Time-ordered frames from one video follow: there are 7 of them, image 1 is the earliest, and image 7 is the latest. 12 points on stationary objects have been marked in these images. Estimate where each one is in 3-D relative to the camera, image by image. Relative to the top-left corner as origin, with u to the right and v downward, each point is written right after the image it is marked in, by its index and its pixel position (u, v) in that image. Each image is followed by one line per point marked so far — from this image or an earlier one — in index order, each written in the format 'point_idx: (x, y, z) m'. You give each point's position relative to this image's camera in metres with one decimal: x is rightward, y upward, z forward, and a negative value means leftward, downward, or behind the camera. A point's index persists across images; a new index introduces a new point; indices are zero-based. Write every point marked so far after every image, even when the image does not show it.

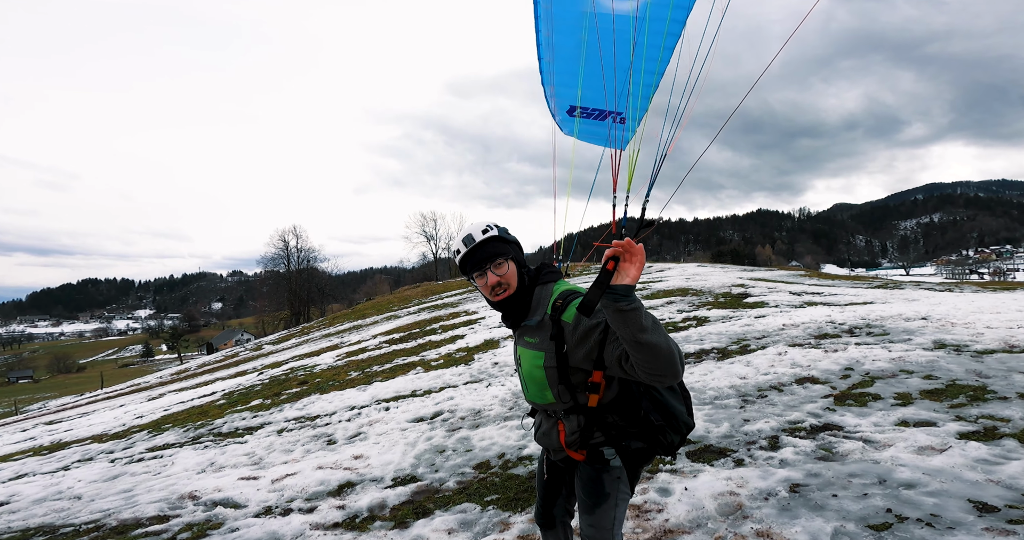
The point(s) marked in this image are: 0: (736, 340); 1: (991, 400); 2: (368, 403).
0: (+3.4, -1.0, +8.2) m
1: (+5.1, -1.3, +5.8) m
2: (-2.2, -2.2, +9.5) m
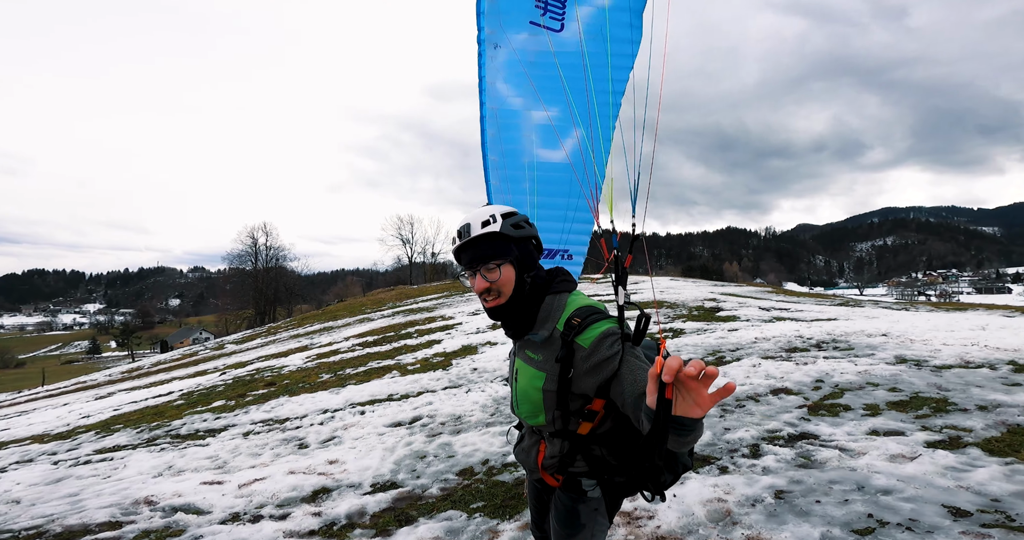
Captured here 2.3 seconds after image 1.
0: (+3.1, -1.2, +8.4) m
1: (+5.0, -1.6, +6.2) m
2: (-2.6, -2.2, +9.3) m
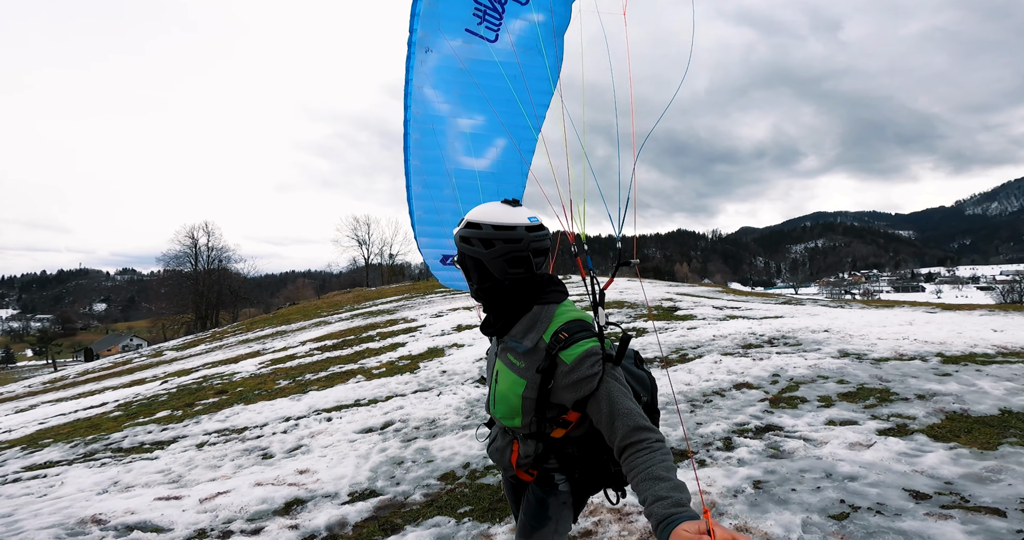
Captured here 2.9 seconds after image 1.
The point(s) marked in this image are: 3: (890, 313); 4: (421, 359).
0: (+2.6, -1.3, +8.8) m
1: (+4.7, -1.6, +6.8) m
2: (-3.2, -2.2, +8.9) m
3: (+7.2, -0.8, +10.4) m
4: (-1.6, -1.6, +10.3) m
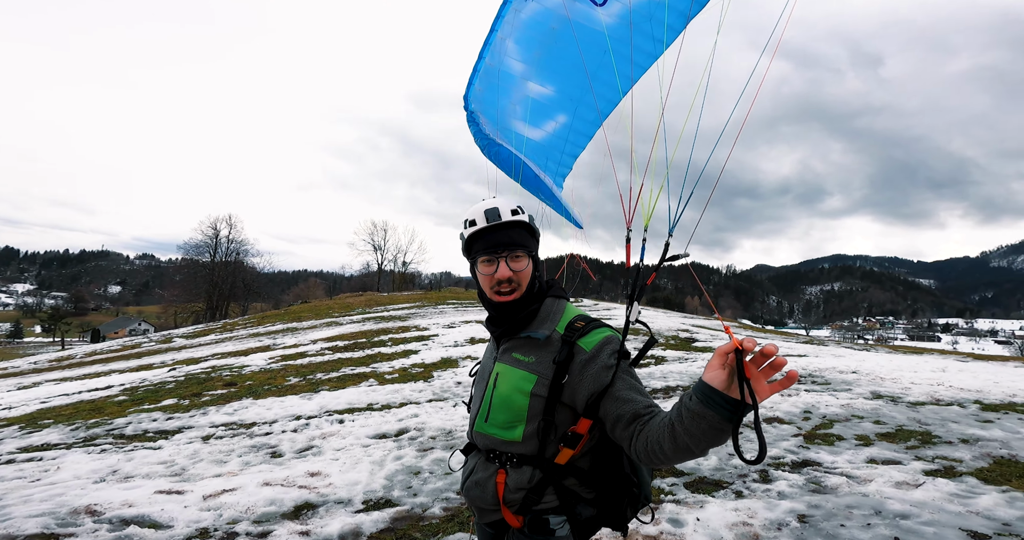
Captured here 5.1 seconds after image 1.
0: (+2.8, -1.7, +8.6) m
1: (+5.0, -2.0, +6.6) m
2: (-3.0, -2.2, +8.5) m
3: (+7.4, -1.7, +10.3) m
4: (-1.4, -1.8, +9.9) m
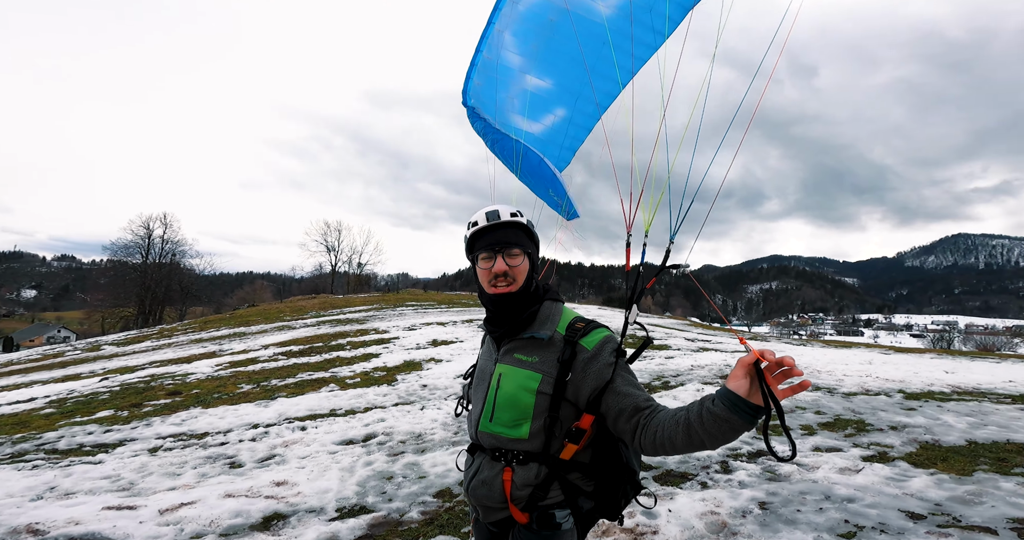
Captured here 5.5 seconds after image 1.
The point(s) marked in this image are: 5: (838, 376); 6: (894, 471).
0: (+2.2, -1.7, +8.9) m
1: (+4.6, -2.1, +7.2) m
2: (-3.5, -2.2, +8.3) m
3: (+6.6, -1.7, +11.2) m
4: (-2.1, -1.8, +9.8) m
5: (+5.5, -1.8, +9.4) m
6: (+4.2, -2.2, +6.1) m
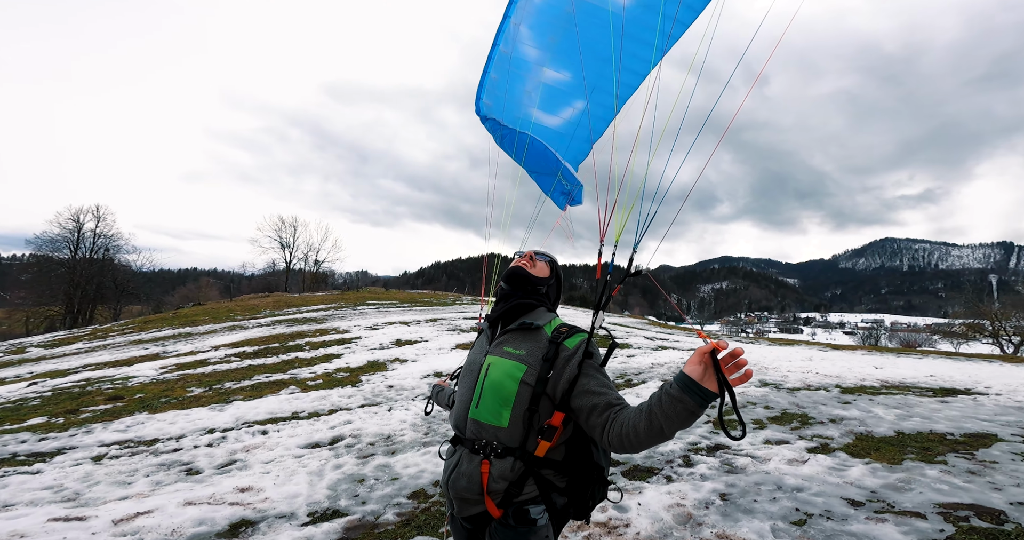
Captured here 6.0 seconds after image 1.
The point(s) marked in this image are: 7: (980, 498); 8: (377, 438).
0: (+1.7, -1.7, +9.2) m
1: (+4.2, -2.1, +7.7) m
2: (-4.0, -2.2, +8.0) m
3: (+5.8, -1.7, +11.9) m
4: (-2.8, -1.8, +9.7) m
5: (+4.9, -1.8, +10.0) m
6: (+3.8, -2.2, +6.6) m
7: (+4.8, -2.3, +5.7) m
8: (-1.7, -2.1, +7.1) m
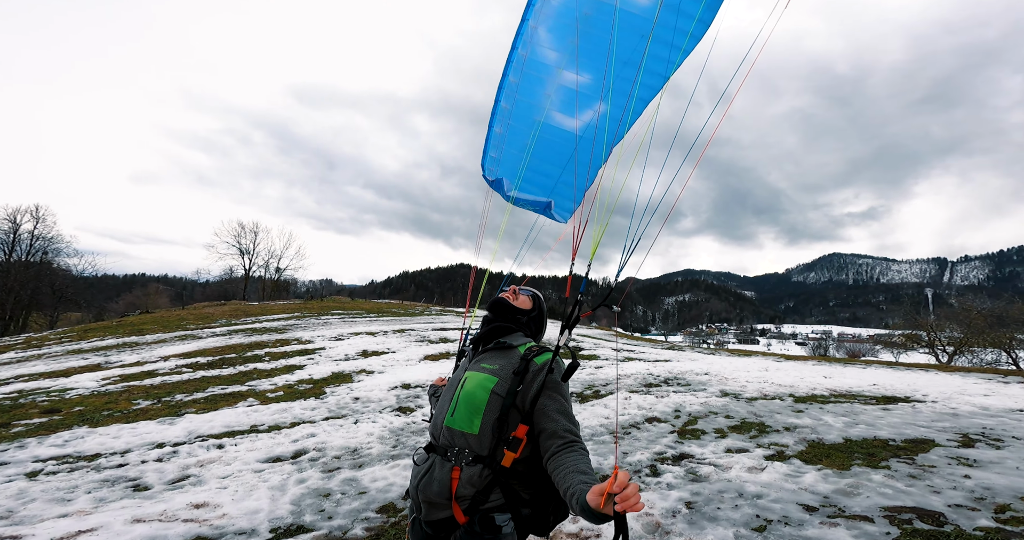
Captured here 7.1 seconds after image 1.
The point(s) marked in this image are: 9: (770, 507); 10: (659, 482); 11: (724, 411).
0: (+1.1, -1.9, +9.3) m
1: (+3.8, -2.3, +8.0) m
2: (-4.5, -2.3, +7.7) m
3: (+5.1, -2.0, +12.3) m
4: (-3.3, -2.0, +9.5) m
5: (+4.2, -2.1, +10.3) m
6: (+3.5, -2.4, +6.9) m
7: (+4.5, -2.5, +6.1) m
8: (-2.1, -2.2, +7.0) m
9: (+2.8, -2.5, +6.0) m
10: (+1.7, -2.4, +6.4) m
11: (+3.3, -2.2, +8.7) m
